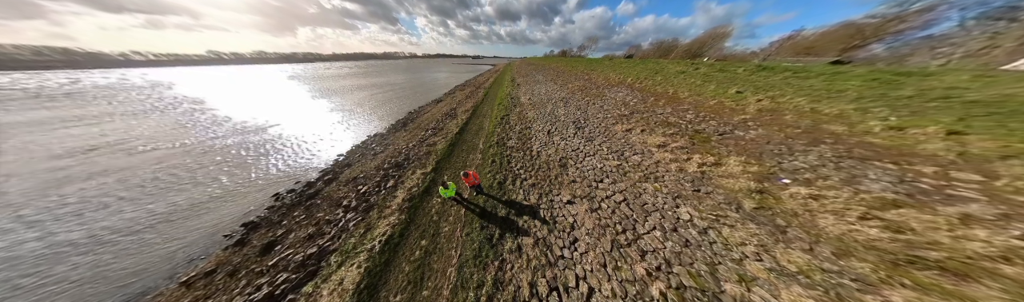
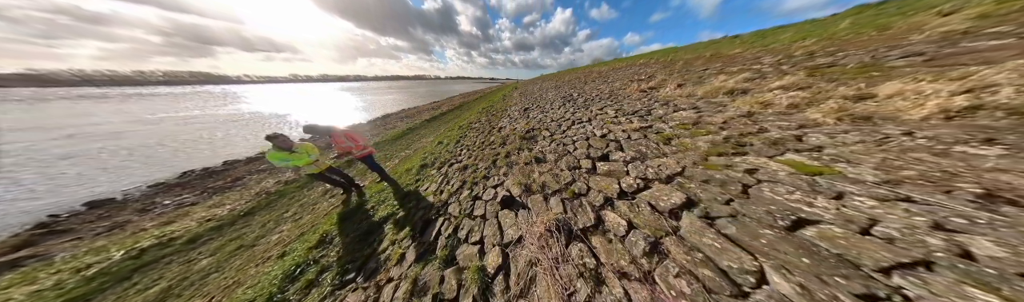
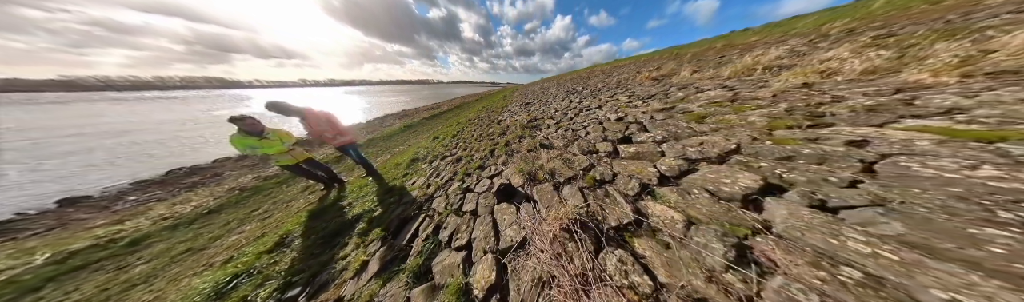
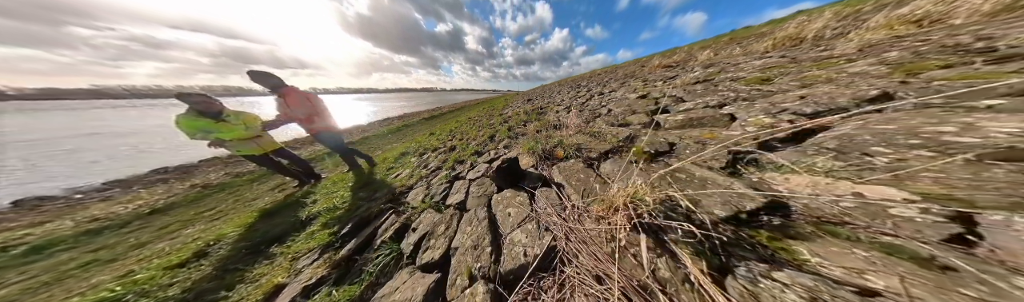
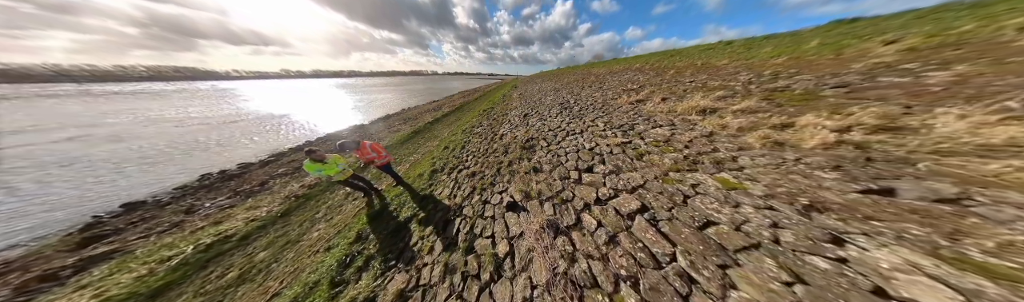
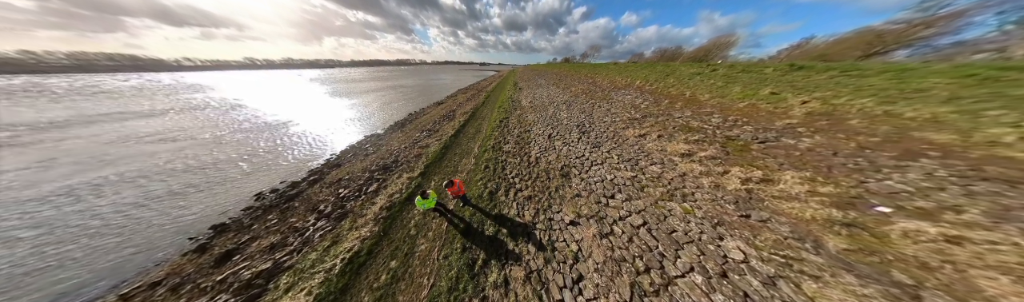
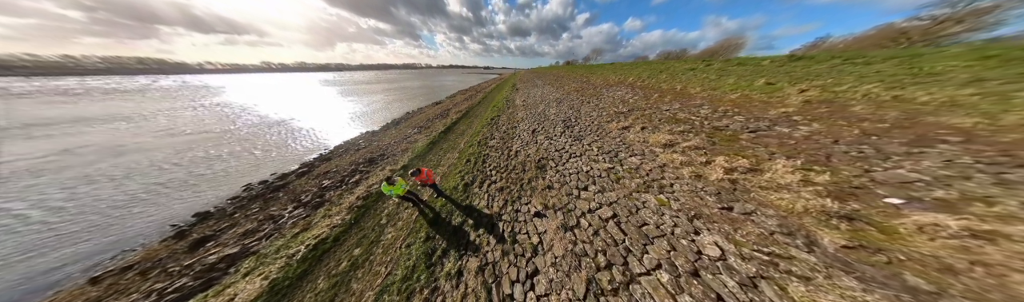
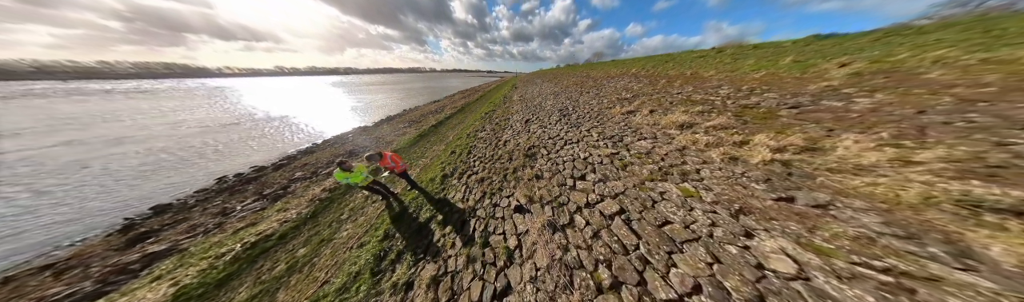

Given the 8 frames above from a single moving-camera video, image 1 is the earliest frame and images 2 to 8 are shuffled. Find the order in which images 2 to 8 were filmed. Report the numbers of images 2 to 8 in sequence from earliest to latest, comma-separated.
6, 7, 8, 5, 2, 3, 4
